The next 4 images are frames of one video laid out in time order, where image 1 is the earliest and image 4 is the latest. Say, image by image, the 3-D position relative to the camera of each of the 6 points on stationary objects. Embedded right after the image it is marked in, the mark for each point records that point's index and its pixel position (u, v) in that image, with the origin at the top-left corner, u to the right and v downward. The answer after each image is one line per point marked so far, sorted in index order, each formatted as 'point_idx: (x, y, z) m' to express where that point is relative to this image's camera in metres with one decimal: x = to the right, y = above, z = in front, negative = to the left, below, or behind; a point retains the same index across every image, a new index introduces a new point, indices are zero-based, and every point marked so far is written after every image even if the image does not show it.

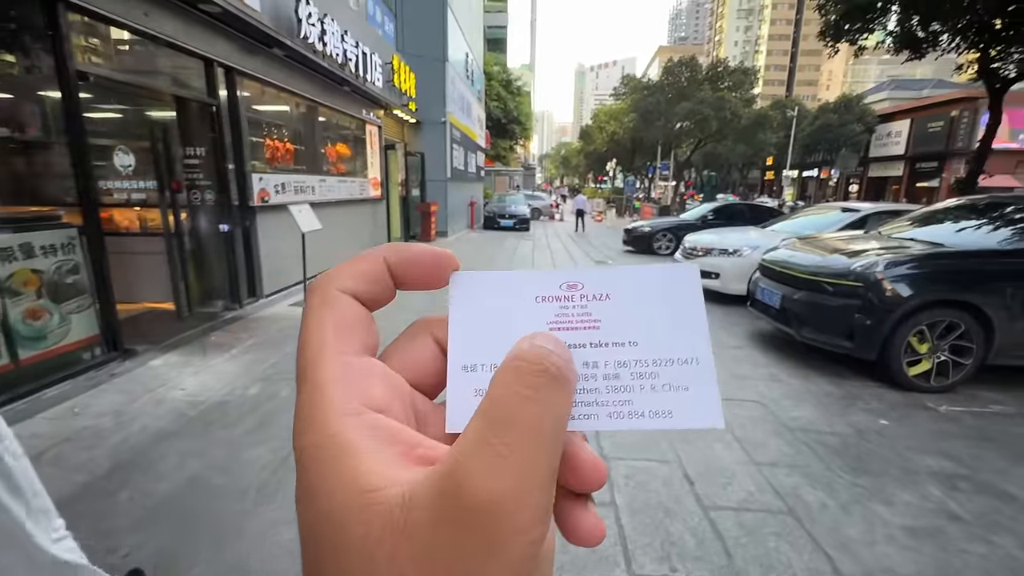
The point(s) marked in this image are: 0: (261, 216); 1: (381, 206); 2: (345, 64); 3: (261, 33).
0: (-3.2, +0.9, +5.8) m
1: (-3.0, +1.9, +10.6) m
2: (-2.8, +3.7, +7.7) m
3: (-3.0, +3.0, +5.4) m
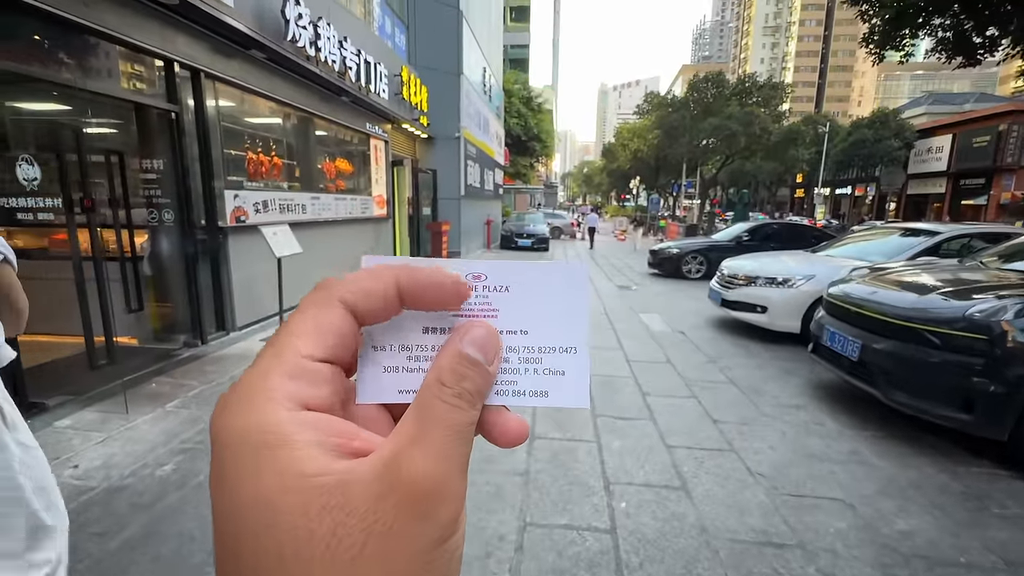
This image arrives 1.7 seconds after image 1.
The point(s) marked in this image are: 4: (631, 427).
0: (-3.1, +0.5, +5.1) m
1: (-2.7, +1.4, +9.9) m
2: (-2.6, +3.3, +7.1) m
3: (-2.9, +2.7, +4.8) m
4: (+0.8, -1.0, +3.3) m
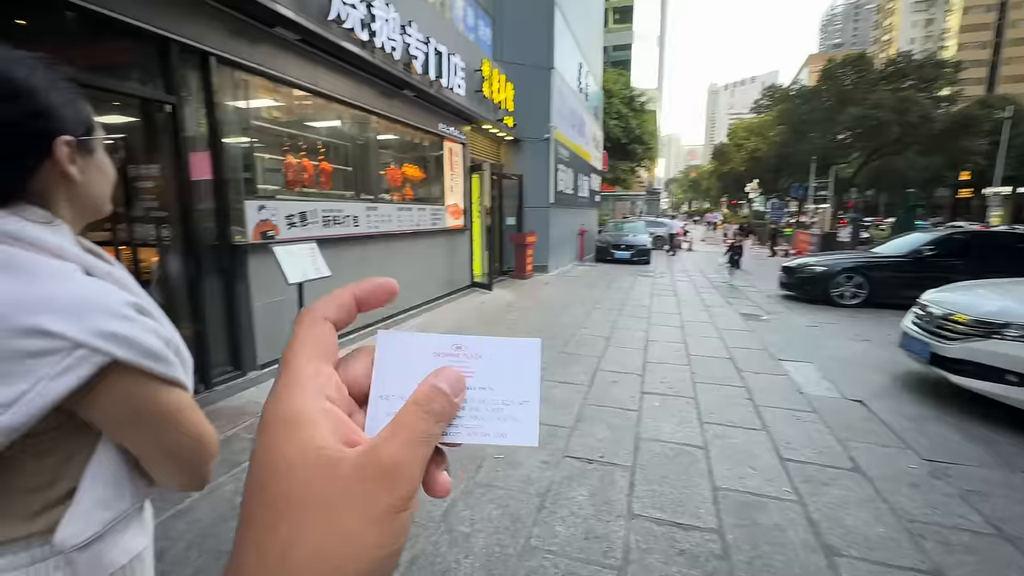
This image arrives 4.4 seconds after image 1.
0: (-2.3, +0.3, +4.2) m
1: (-0.9, +1.0, +8.9) m
2: (-1.4, +3.0, +6.1) m
3: (-2.2, +2.4, +3.9) m
4: (+1.1, -1.3, +1.6) m
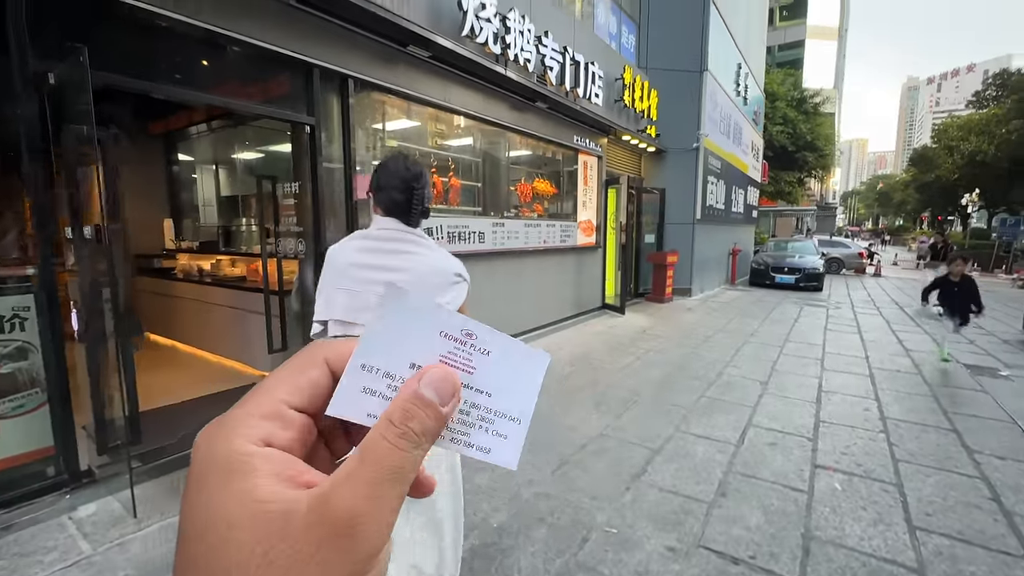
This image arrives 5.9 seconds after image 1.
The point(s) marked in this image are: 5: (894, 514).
0: (-1.2, +0.1, +4.3) m
1: (+1.5, +0.6, +8.3) m
2: (+0.4, +2.7, +5.9) m
3: (-1.0, +2.3, +4.0) m
4: (+1.2, -1.5, +0.7) m
5: (+2.1, -1.2, +2.5) m
